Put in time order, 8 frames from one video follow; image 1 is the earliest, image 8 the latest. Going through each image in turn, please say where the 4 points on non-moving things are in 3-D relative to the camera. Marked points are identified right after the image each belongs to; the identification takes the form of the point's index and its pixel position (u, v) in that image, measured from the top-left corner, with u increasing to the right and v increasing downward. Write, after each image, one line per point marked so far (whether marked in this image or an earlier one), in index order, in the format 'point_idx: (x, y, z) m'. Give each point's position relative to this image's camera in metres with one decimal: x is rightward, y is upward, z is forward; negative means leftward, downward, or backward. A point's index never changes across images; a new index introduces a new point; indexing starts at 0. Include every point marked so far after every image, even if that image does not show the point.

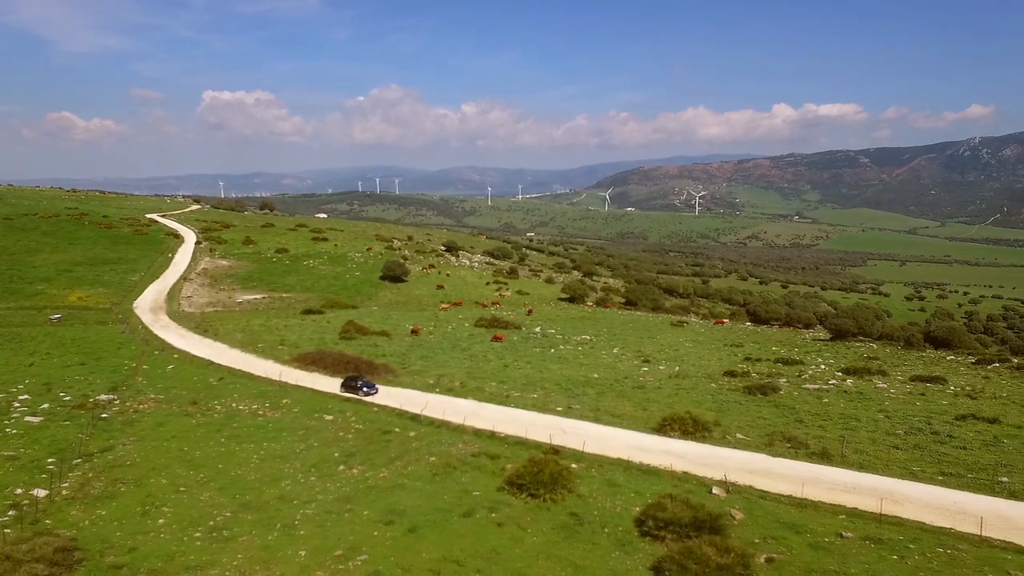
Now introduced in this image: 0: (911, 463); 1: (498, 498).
0: (+12.5, -5.5, +19.6) m
1: (-0.4, -5.7, +17.0) m
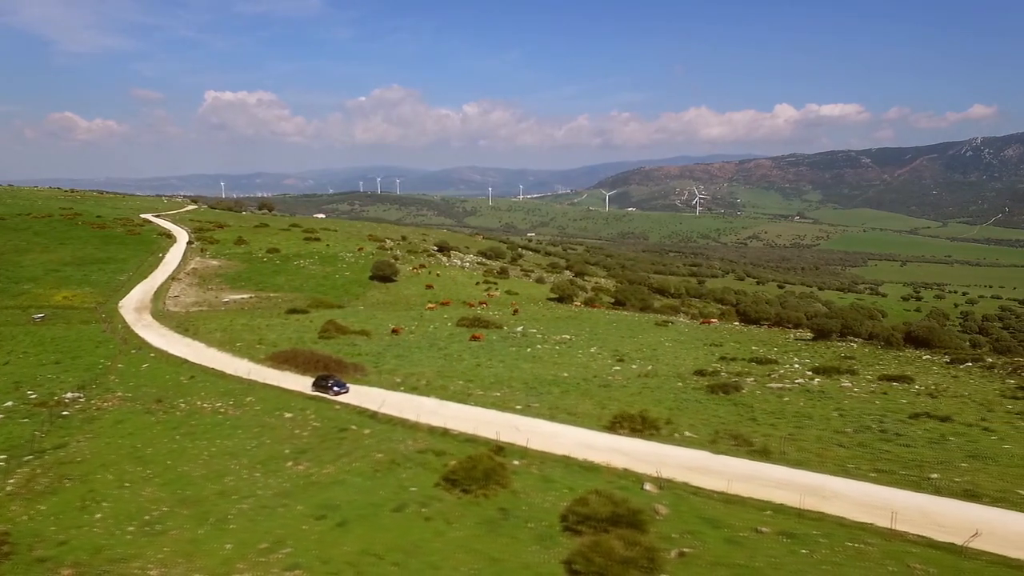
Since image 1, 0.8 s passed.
0: (+10.7, -5.5, +19.8) m
1: (-2.2, -5.7, +17.2) m
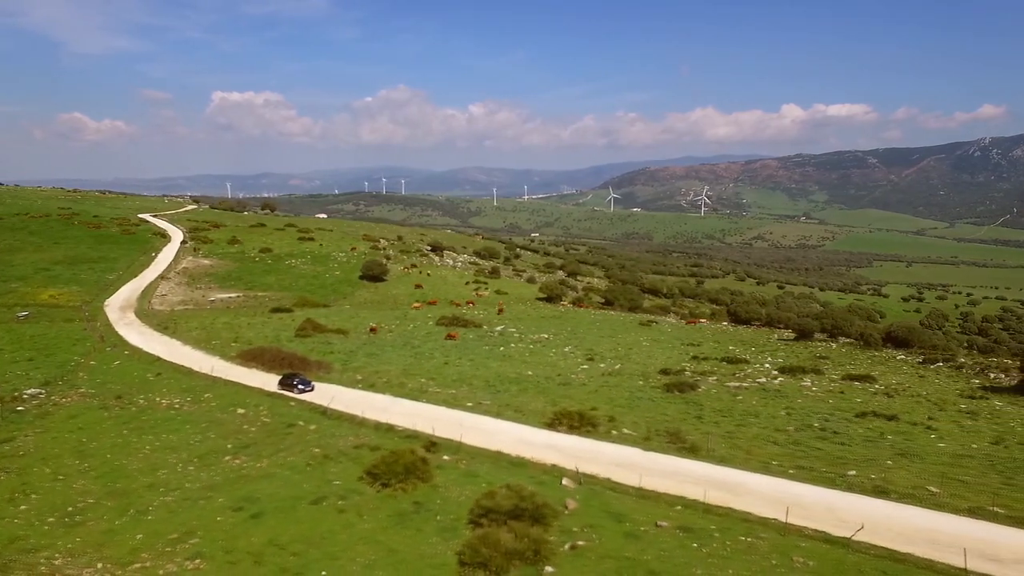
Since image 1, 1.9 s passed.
0: (+8.4, -5.4, +19.9) m
1: (-4.5, -5.6, +17.5) m
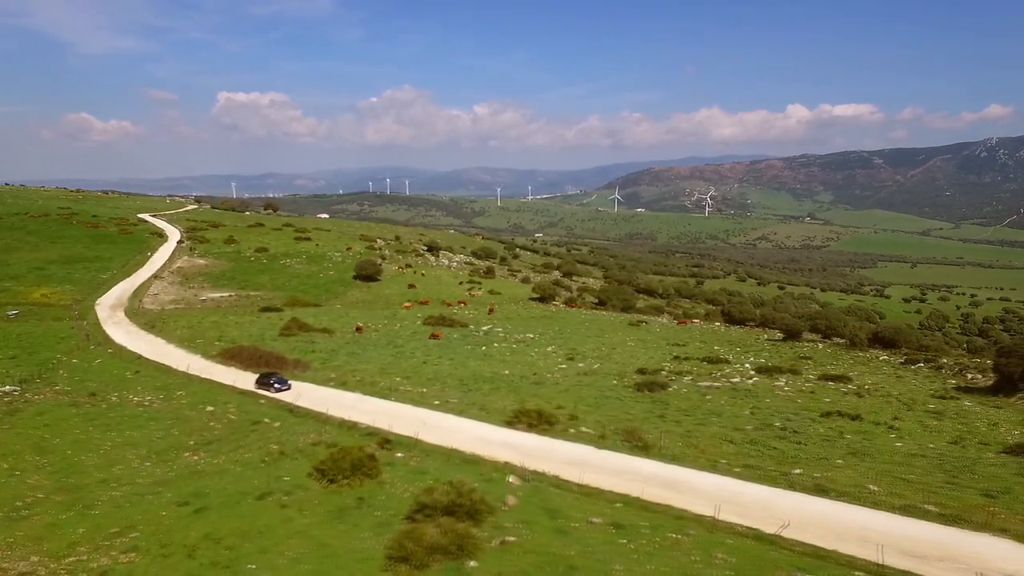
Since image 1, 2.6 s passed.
0: (+6.9, -5.4, +20.0) m
1: (-6.0, -5.5, +17.7) m
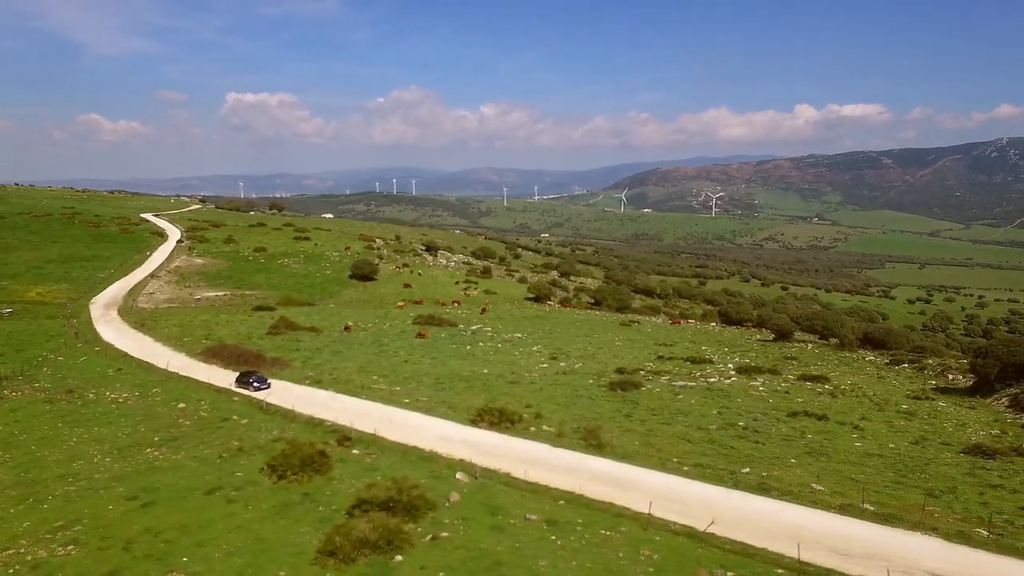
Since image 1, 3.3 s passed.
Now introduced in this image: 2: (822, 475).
0: (+5.5, -5.4, +20.1) m
1: (-7.5, -5.5, +17.9) m
2: (+8.8, -5.3, +17.7) m
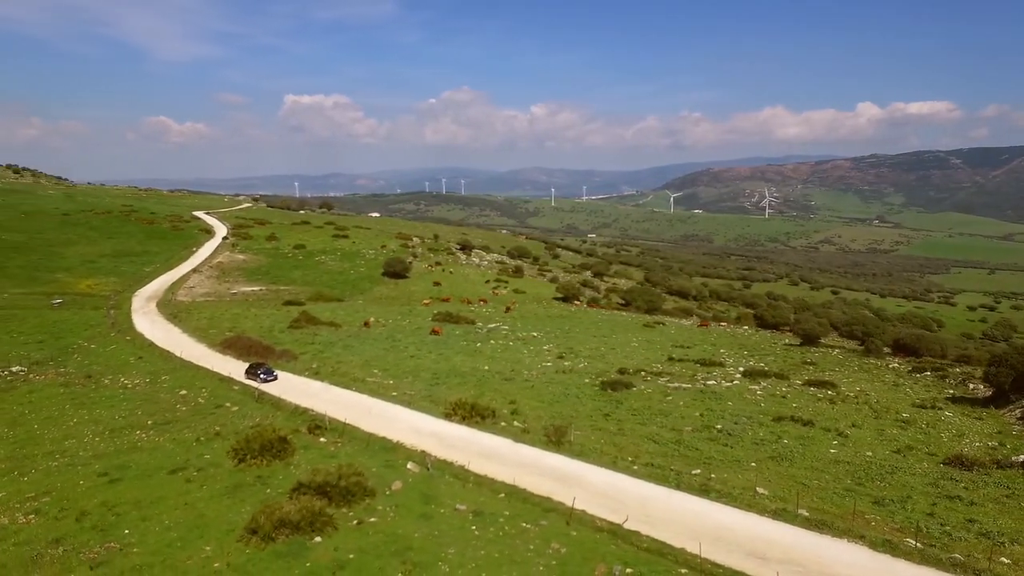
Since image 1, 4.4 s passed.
0: (+4.1, -5.3, +20.0) m
1: (-9.0, -5.2, +18.8) m
2: (+7.3, -5.3, +17.4) m
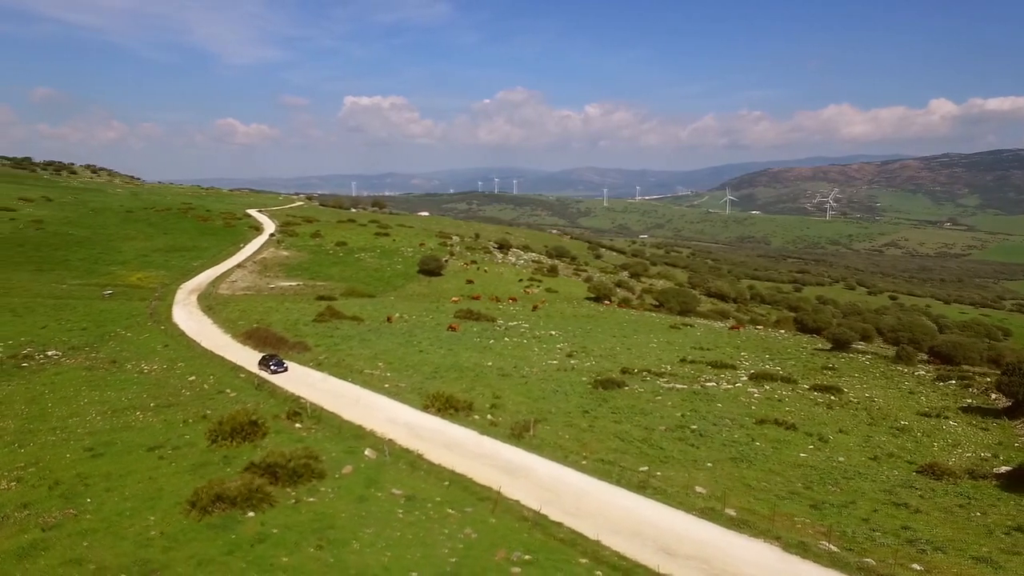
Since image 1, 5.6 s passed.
0: (+2.8, -5.3, +20.2) m
1: (-10.3, -5.0, +20.1) m
2: (+5.8, -5.3, +17.3) m
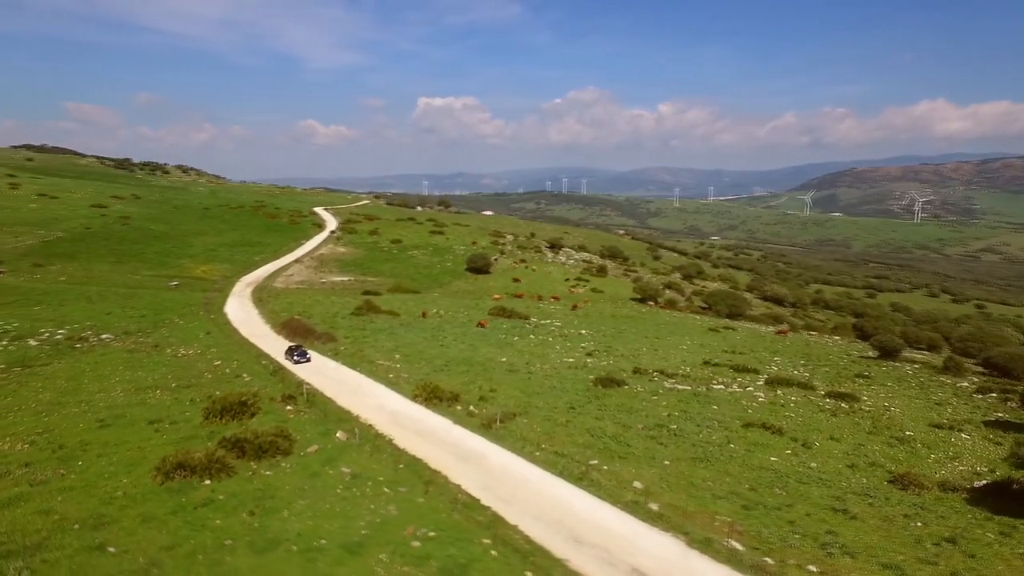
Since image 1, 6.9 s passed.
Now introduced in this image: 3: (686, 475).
0: (+1.7, -5.2, +20.6) m
1: (-11.4, -4.6, +22.0) m
2: (+4.3, -5.3, +17.5) m
3: (+5.1, -5.3, +17.8) m
